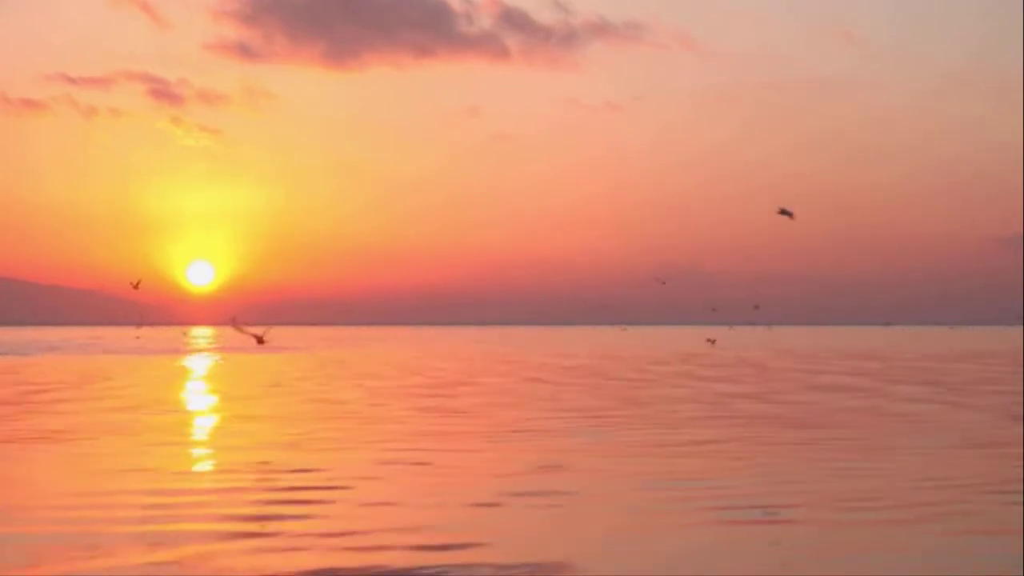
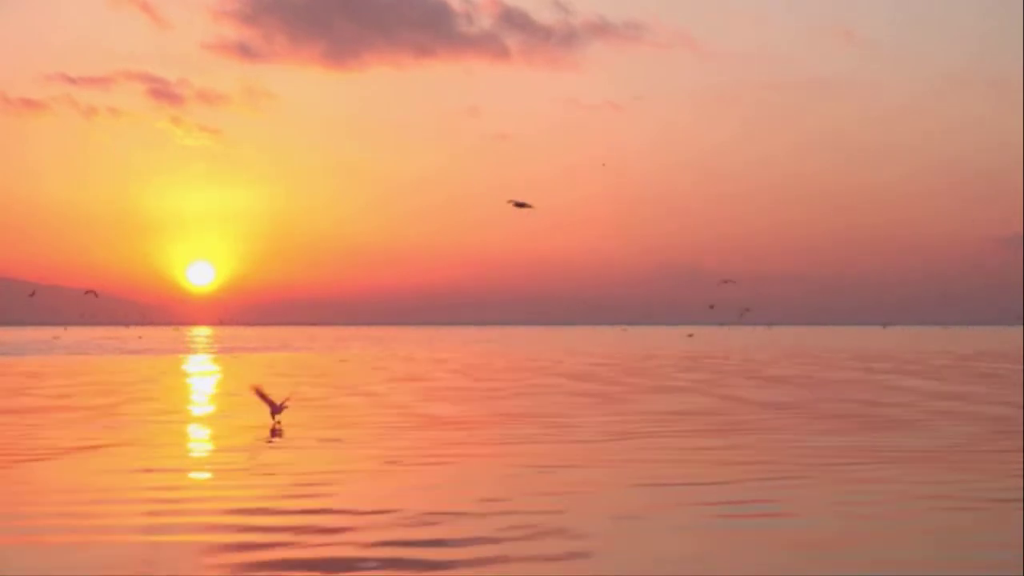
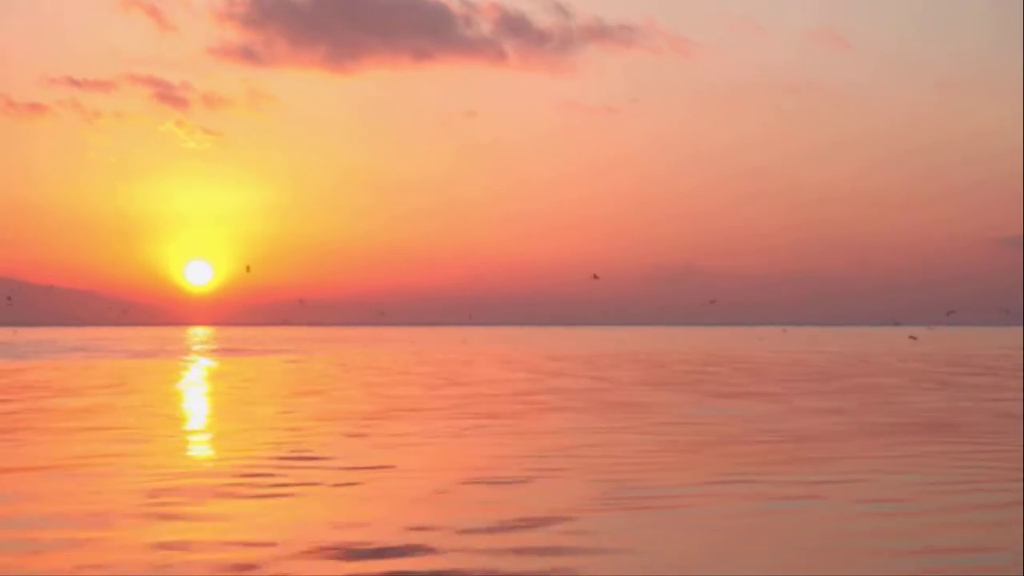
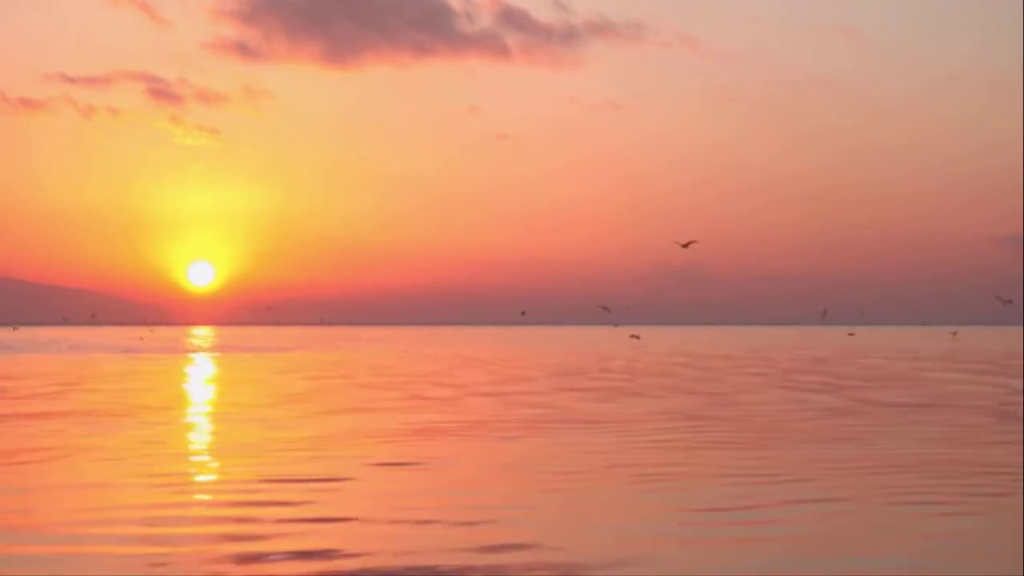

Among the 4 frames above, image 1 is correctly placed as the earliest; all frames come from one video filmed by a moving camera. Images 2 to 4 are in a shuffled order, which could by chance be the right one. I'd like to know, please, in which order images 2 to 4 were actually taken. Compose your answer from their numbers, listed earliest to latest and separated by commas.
2, 4, 3
